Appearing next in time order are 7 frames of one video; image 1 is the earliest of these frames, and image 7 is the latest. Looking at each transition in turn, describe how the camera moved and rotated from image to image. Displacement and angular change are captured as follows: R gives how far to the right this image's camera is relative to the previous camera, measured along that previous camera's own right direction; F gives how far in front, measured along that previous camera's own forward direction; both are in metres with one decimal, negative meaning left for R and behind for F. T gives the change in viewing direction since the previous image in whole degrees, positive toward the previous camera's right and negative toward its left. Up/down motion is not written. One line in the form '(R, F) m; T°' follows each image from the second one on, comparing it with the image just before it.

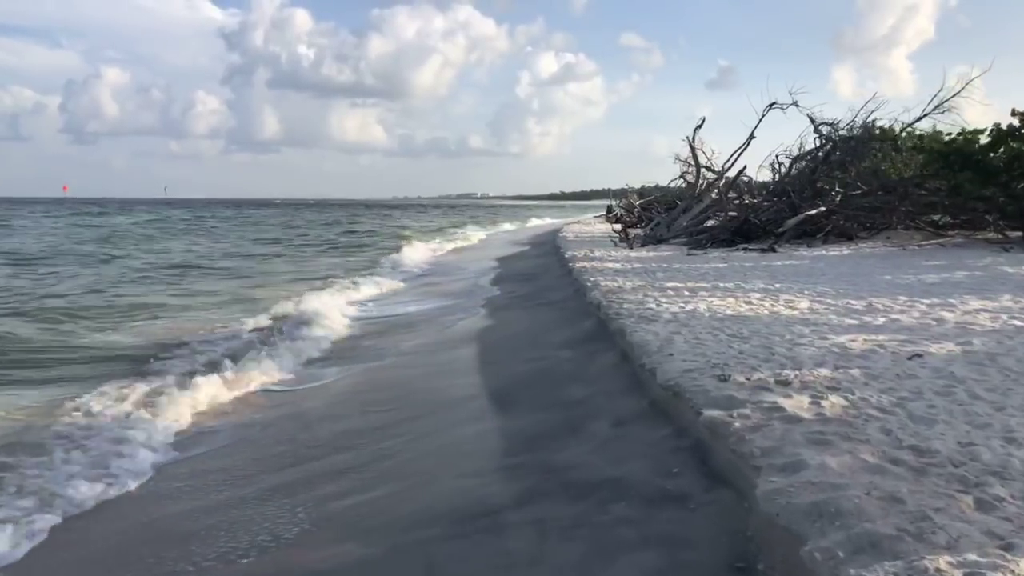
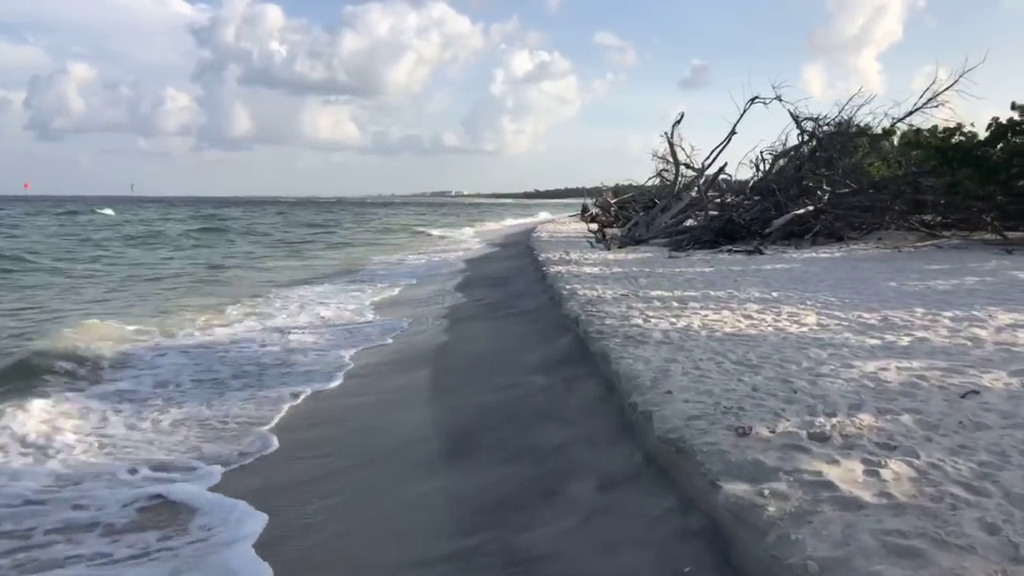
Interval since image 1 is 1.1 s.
(+0.1, +1.0) m; +2°
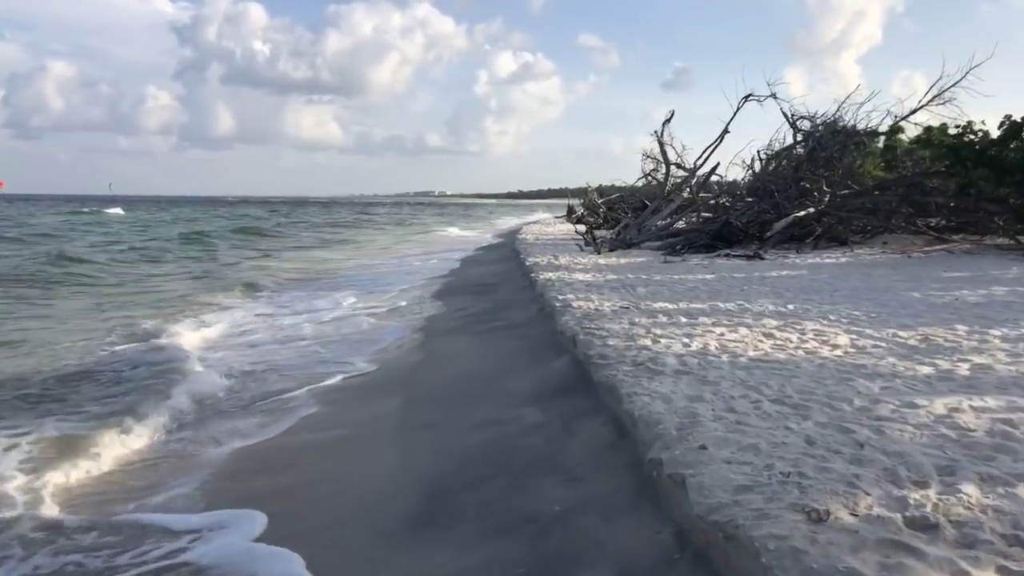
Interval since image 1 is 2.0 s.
(0.0, +0.8) m; +1°
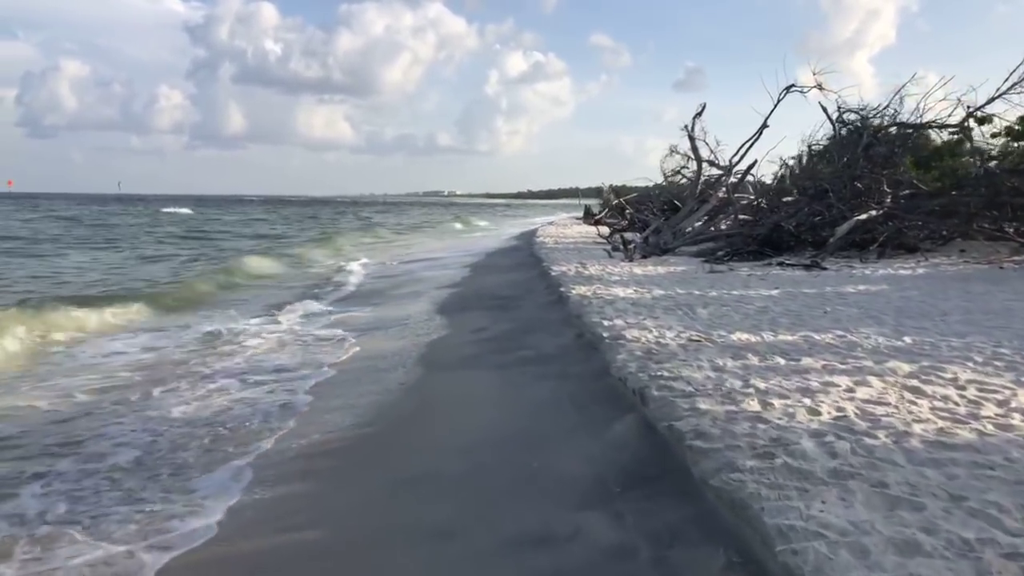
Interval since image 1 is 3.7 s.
(-0.2, +1.5) m; -1°
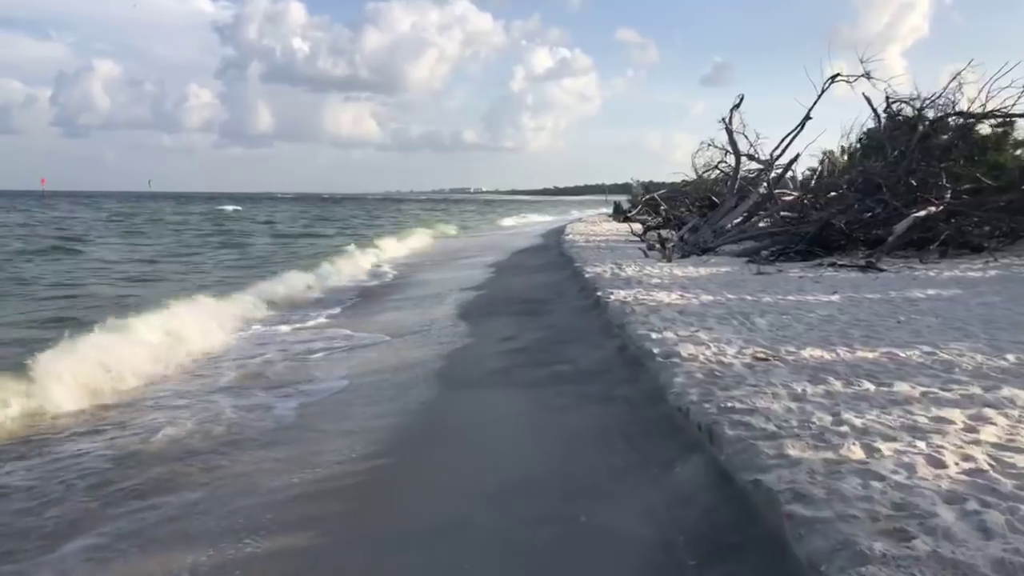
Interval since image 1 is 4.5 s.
(-0.1, +0.7) m; -2°
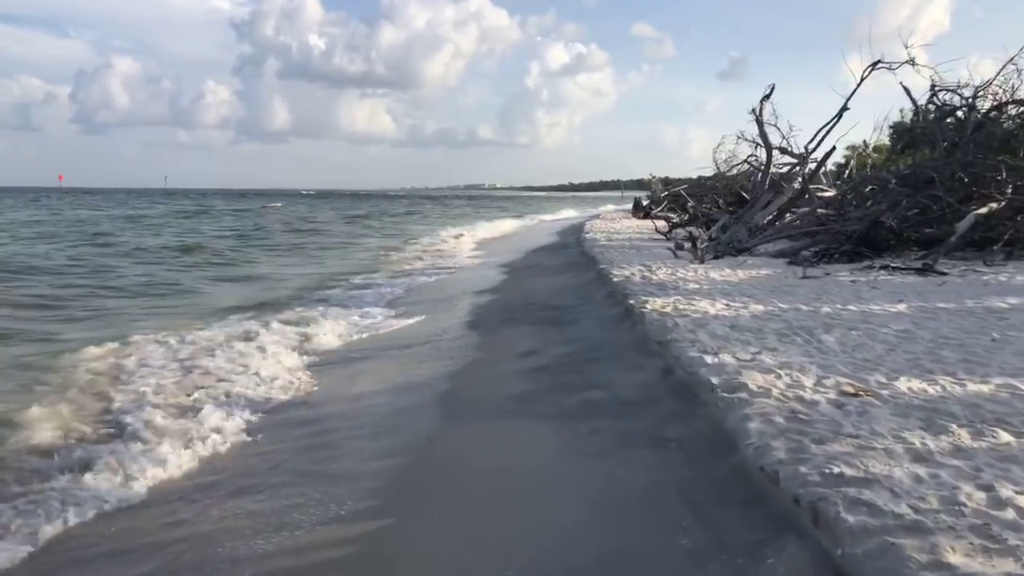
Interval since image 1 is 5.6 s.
(-0.1, +0.9) m; -1°
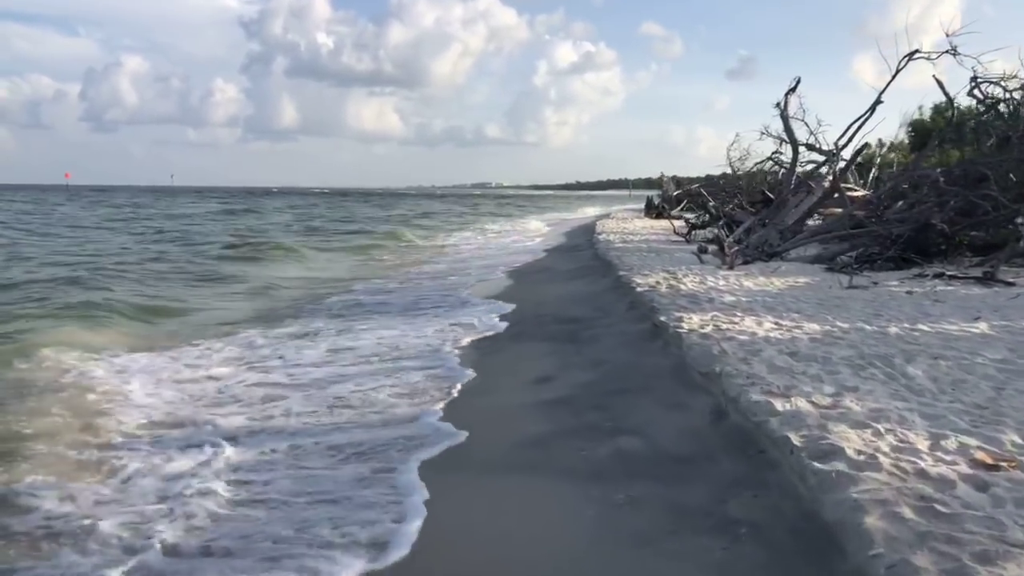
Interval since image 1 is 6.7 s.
(0.0, +0.9) m; -1°
